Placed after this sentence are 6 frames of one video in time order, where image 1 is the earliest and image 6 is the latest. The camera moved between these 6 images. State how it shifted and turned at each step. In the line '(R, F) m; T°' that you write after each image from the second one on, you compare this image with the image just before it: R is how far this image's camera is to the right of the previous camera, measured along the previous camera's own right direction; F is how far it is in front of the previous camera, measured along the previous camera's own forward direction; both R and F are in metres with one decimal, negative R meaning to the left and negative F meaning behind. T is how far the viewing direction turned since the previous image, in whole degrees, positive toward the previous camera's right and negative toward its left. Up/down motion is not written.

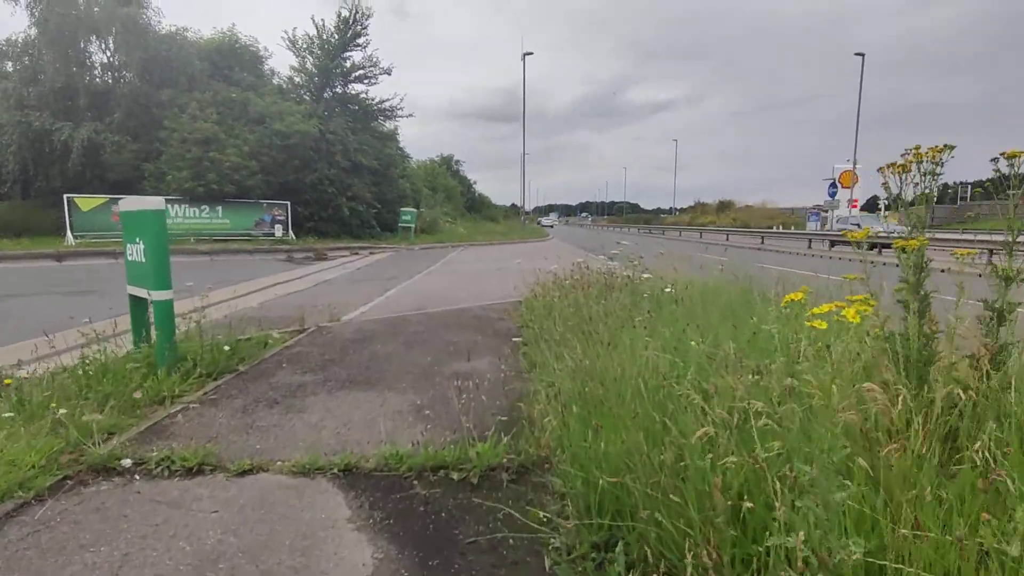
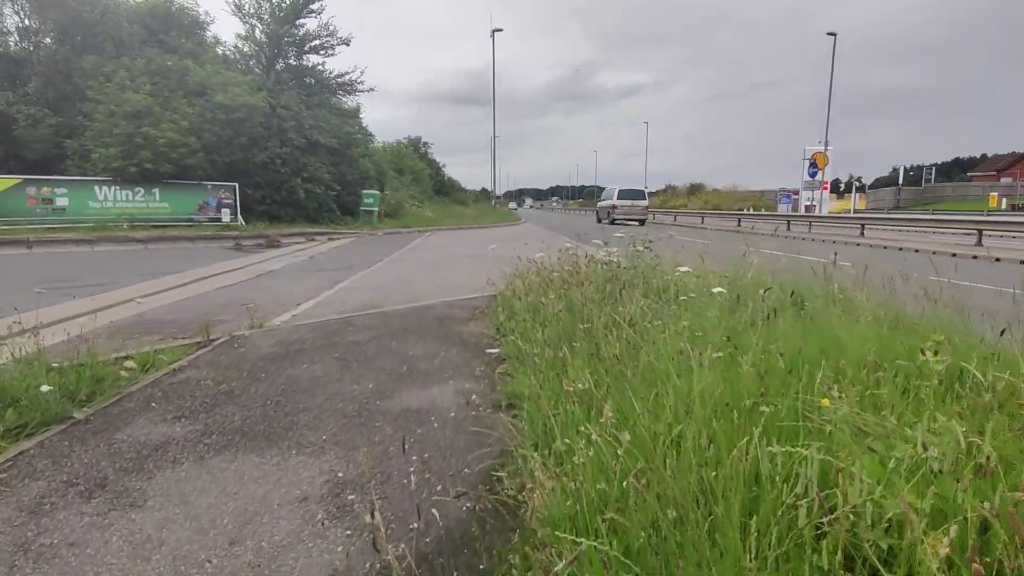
(0.0, +1.6) m; +3°
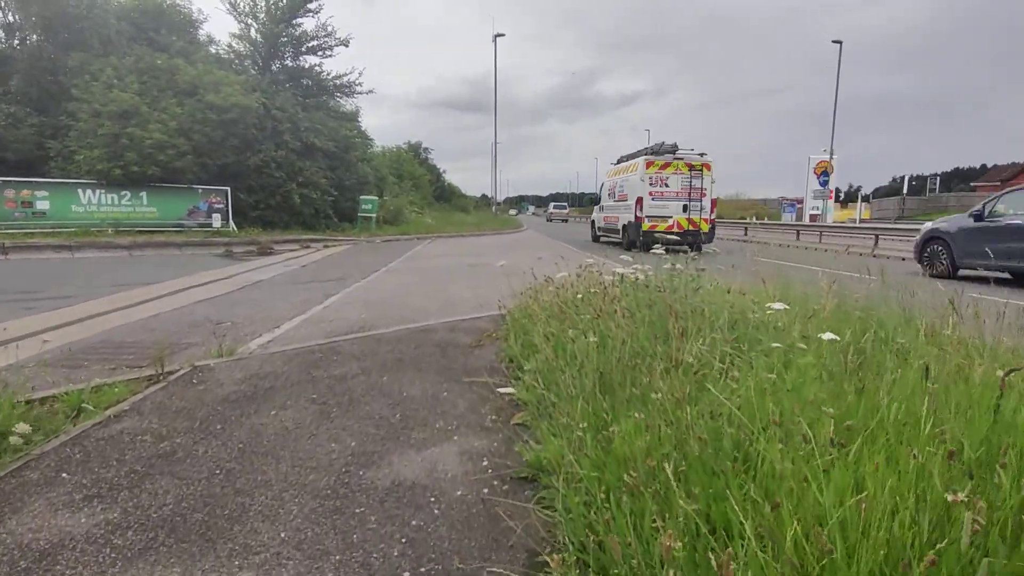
(-0.1, +0.9) m; 0°
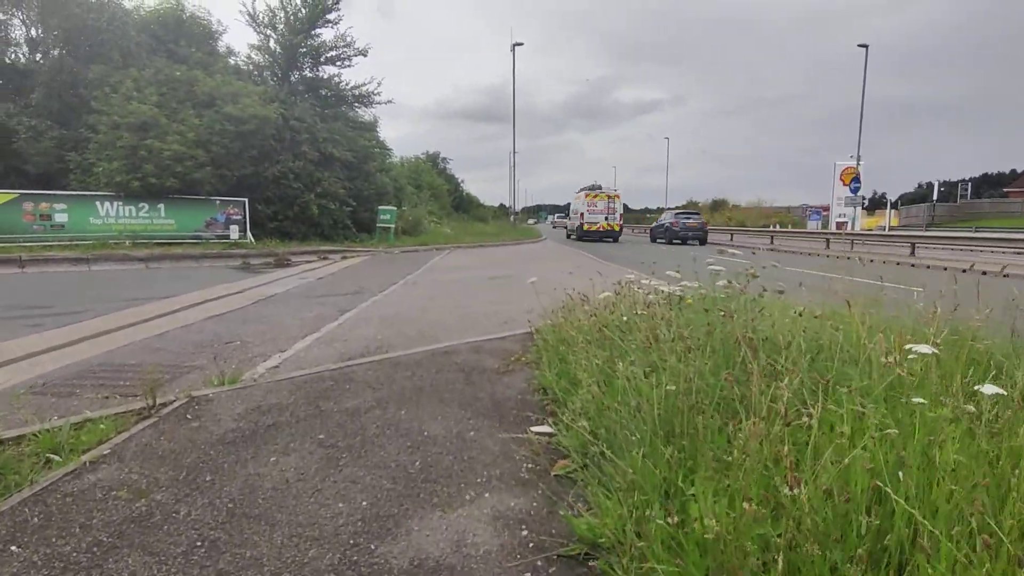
(-0.1, +0.5) m; -2°
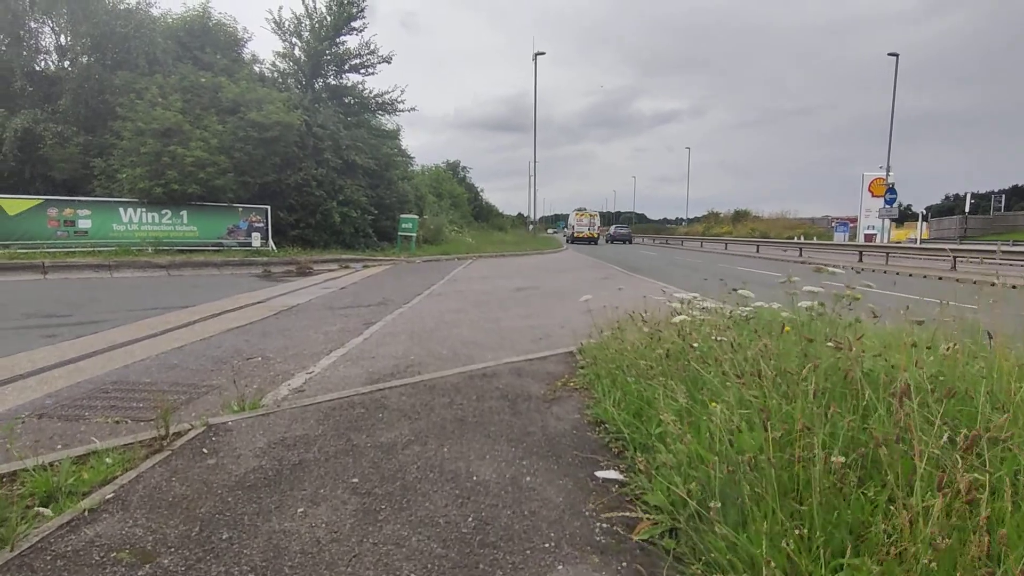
(-0.3, +0.5) m; -2°
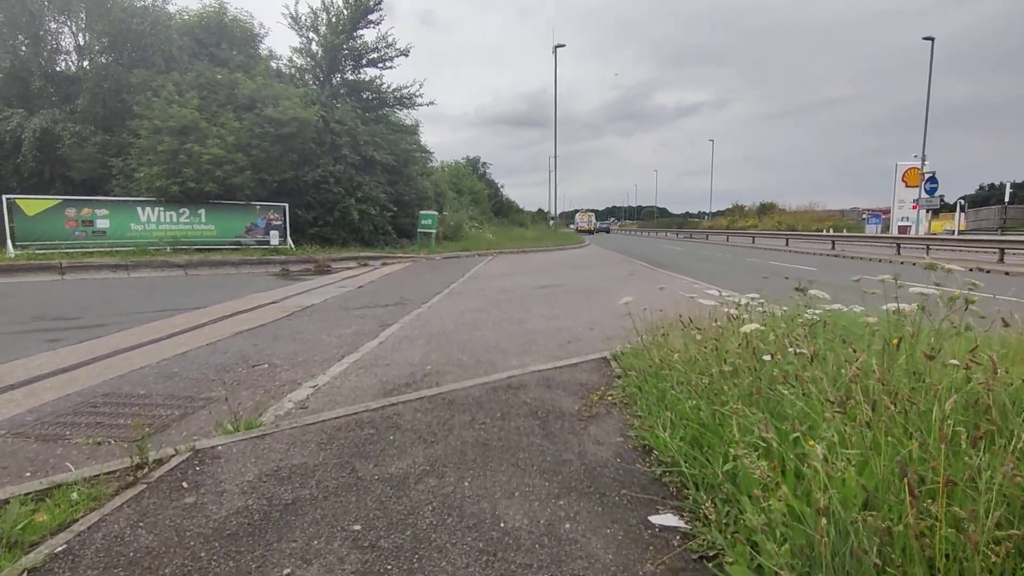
(-0.1, +0.6) m; -2°
